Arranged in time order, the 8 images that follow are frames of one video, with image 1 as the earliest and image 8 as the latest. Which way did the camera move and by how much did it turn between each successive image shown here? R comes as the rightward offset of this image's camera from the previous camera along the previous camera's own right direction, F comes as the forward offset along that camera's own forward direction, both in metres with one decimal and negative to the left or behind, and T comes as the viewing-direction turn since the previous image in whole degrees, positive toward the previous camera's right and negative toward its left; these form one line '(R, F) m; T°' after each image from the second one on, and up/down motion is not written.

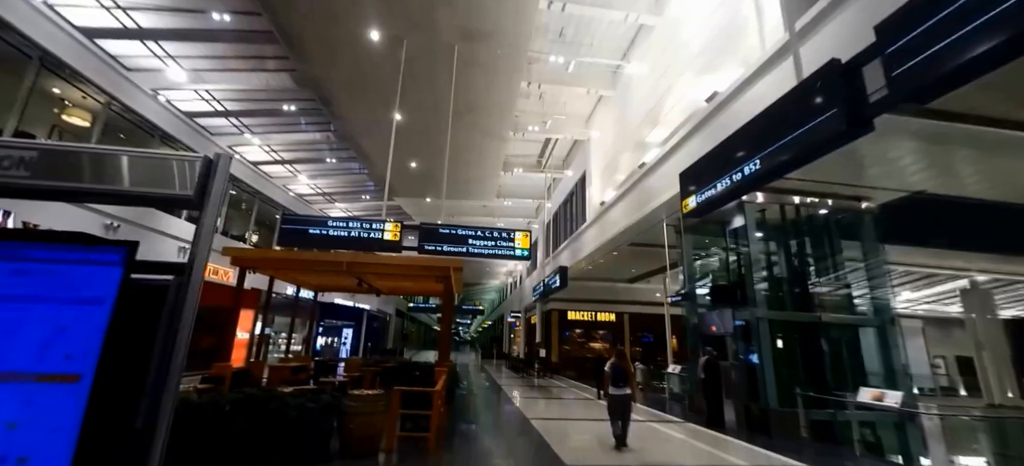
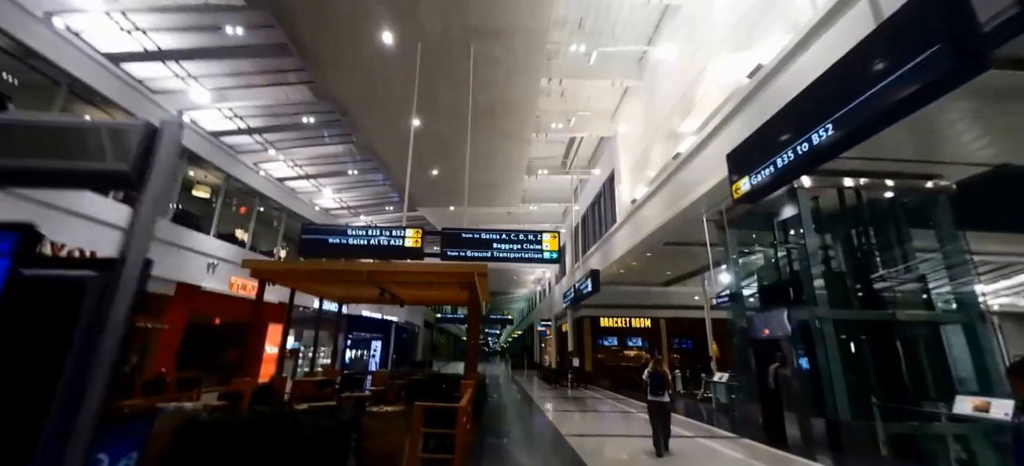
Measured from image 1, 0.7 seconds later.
(0.0, +0.3) m; -4°
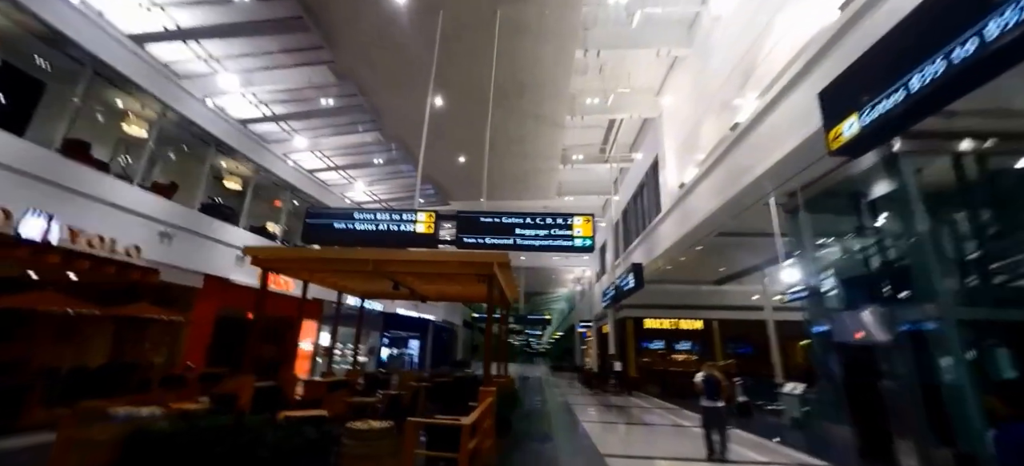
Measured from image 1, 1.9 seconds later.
(+0.2, +0.7) m; -6°
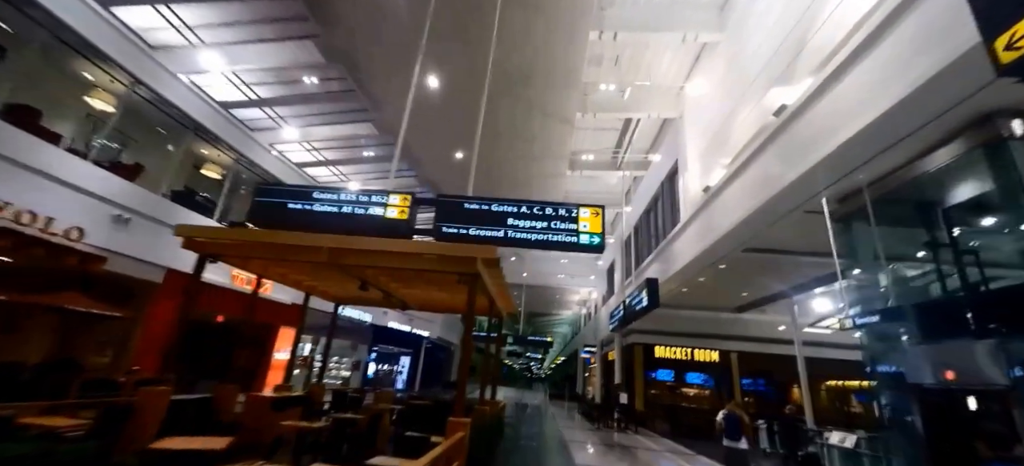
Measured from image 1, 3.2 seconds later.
(+0.2, +0.9) m; -1°
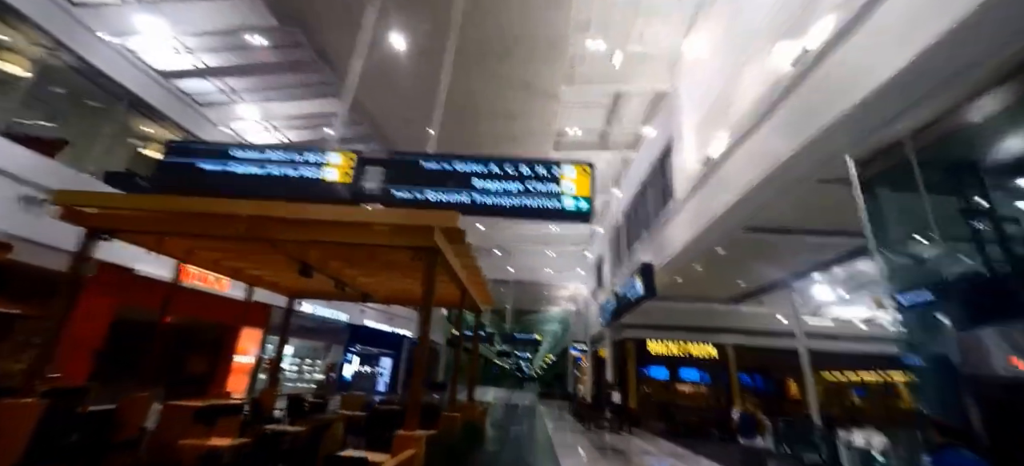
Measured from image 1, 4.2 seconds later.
(+0.2, +0.7) m; +1°
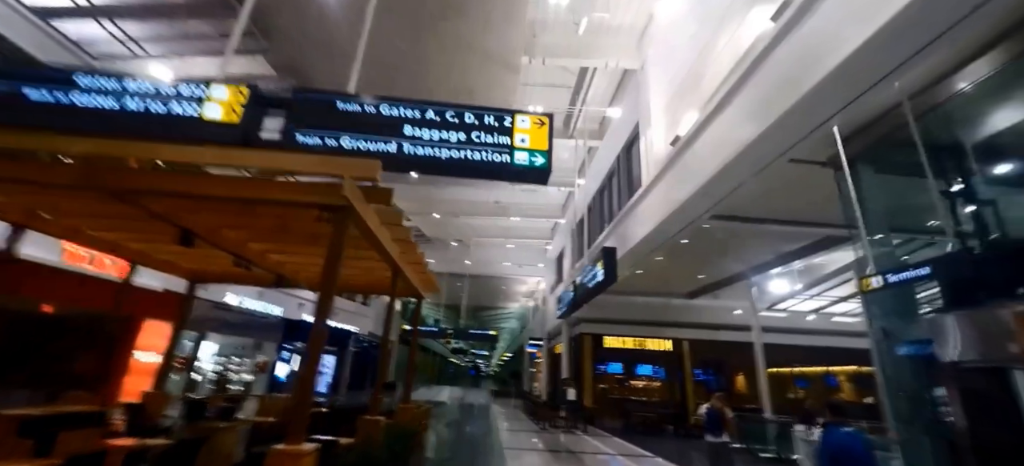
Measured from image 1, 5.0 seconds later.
(+0.1, +0.6) m; +6°
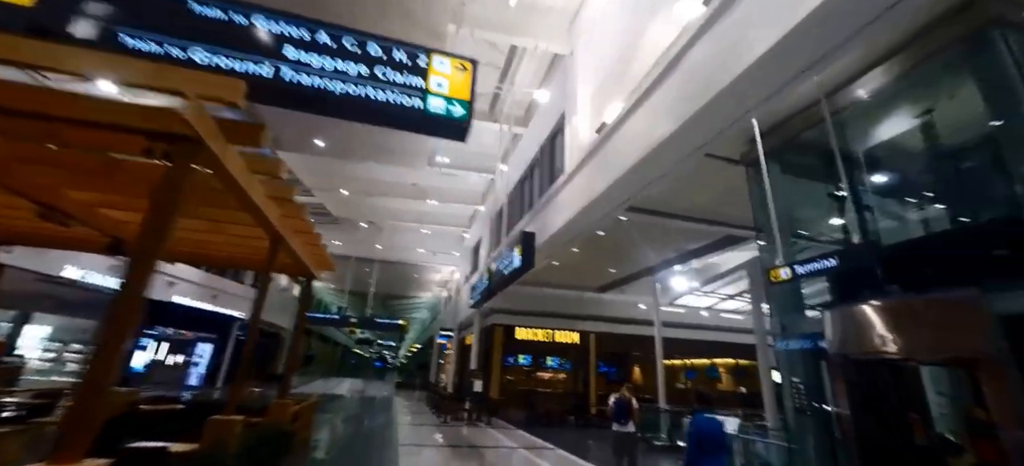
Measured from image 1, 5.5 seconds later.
(+0.1, +0.3) m; +12°
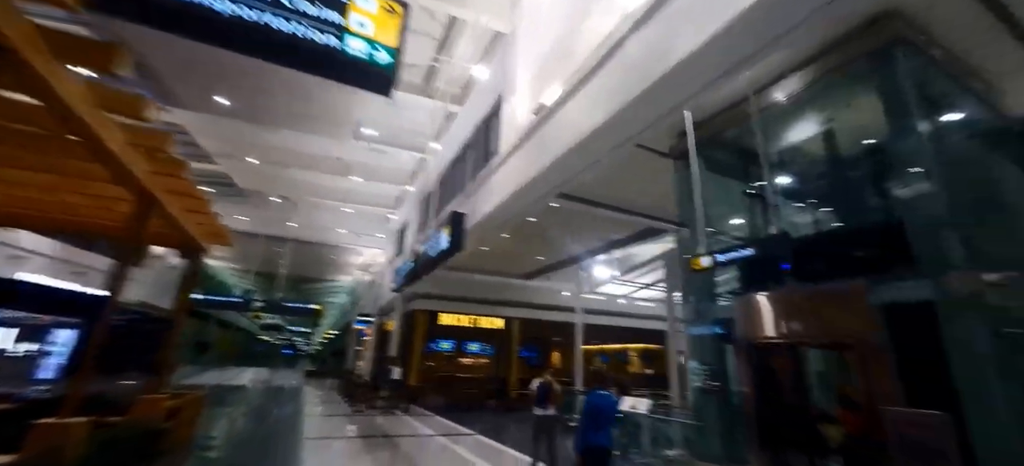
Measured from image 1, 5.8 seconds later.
(0.0, +0.2) m; +10°
